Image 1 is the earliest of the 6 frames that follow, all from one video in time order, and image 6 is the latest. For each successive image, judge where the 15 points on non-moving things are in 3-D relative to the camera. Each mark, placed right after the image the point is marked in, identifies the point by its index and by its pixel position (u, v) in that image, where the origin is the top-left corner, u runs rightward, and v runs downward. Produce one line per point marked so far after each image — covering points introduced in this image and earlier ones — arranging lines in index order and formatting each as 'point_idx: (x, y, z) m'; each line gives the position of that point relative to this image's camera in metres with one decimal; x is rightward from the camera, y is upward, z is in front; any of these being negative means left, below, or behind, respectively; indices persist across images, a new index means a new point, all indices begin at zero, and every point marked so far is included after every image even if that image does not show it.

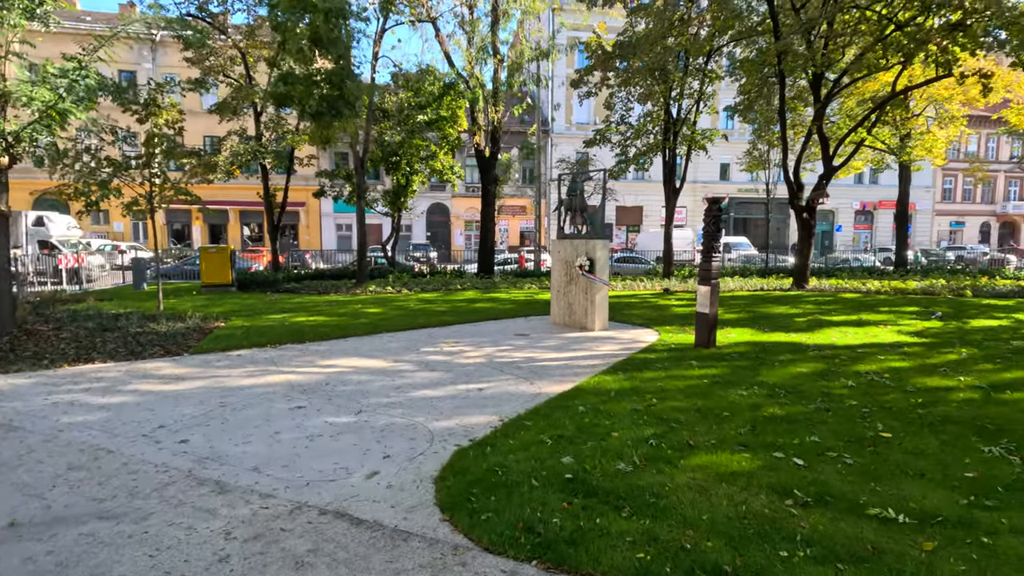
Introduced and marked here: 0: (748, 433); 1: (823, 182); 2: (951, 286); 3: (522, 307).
0: (+2.0, -1.2, +4.4) m
1: (+9.9, +3.3, +16.9) m
2: (+14.1, 0.0, +17.2) m
3: (+0.2, -0.4, +12.7) m
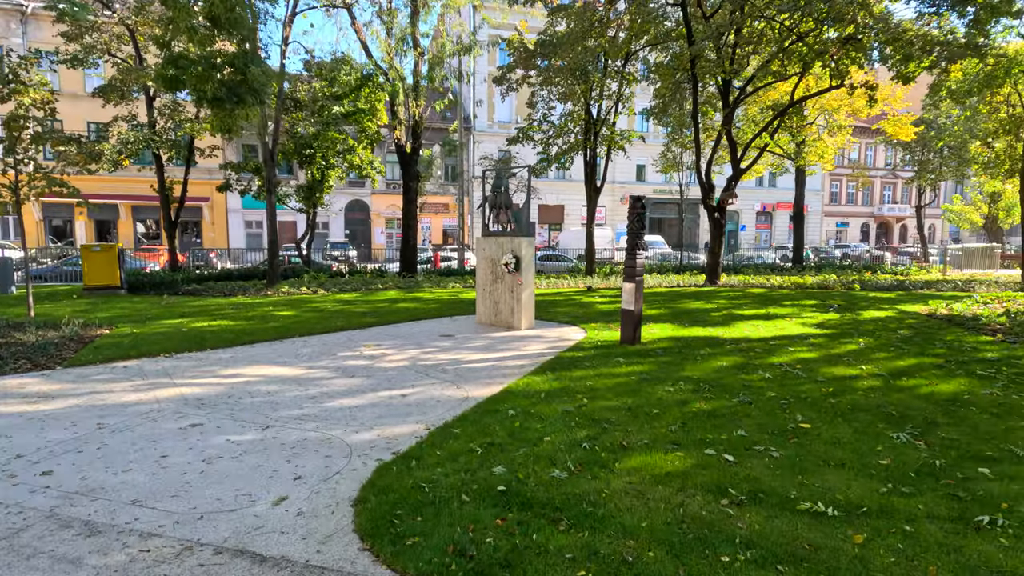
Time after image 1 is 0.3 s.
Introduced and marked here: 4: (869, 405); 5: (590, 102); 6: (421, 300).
0: (+1.4, -1.2, +4.4) m
1: (+7.4, +3.5, +17.9) m
2: (+11.5, +0.2, +18.7) m
3: (-1.5, -0.4, +12.4) m
4: (+3.4, -1.1, +5.1) m
5: (+2.8, +6.8, +19.4) m
6: (-2.3, -0.3, +13.7) m
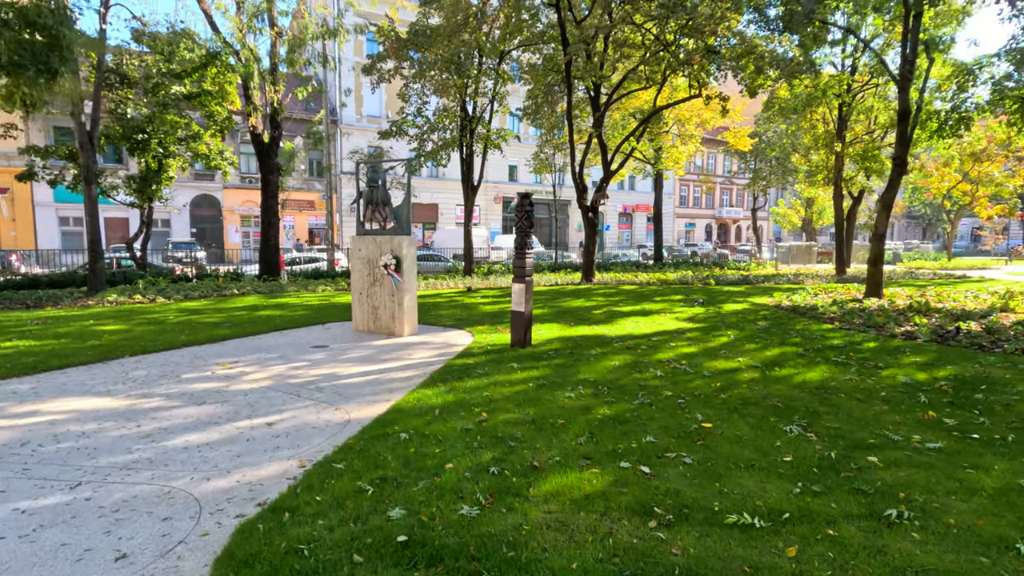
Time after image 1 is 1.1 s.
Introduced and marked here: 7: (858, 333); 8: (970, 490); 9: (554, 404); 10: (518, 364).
0: (+0.6, -1.2, +4.1) m
1: (+3.2, +3.6, +18.6) m
2: (+7.1, +0.4, +20.4) m
3: (-4.1, -0.5, +11.2) m
4: (+2.4, -1.1, +5.2) m
5: (-1.7, +6.8, +19.0) m
6: (-5.2, -0.4, +12.3) m
7: (+5.7, -0.7, +8.8) m
8: (+2.8, -1.2, +3.3) m
9: (+0.4, -1.1, +5.1) m
10: (+0.1, -0.9, +6.6) m
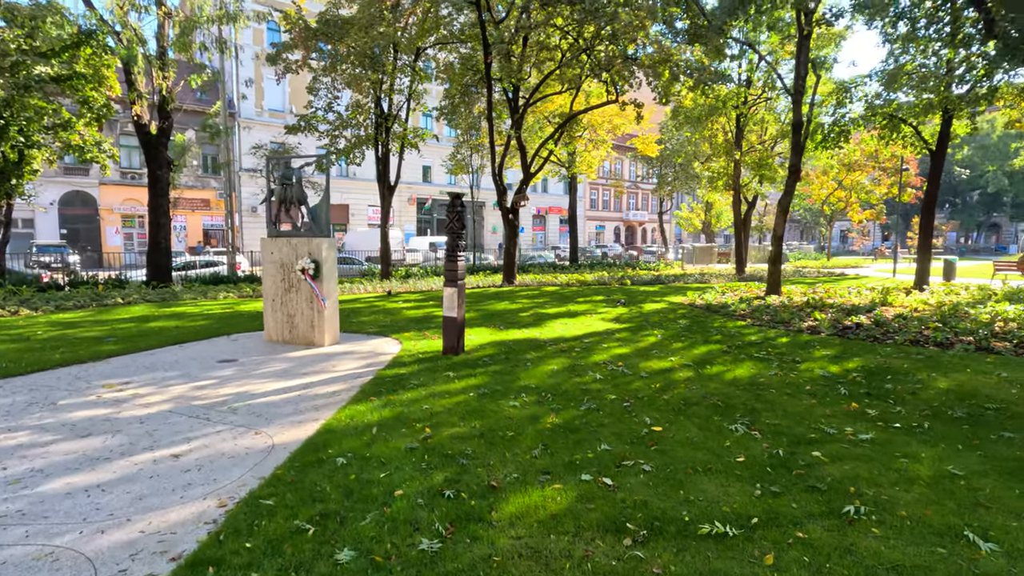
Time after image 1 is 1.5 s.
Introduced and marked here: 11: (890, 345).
0: (+0.2, -1.2, +3.9) m
1: (+0.4, +3.5, +18.6) m
2: (+4.0, +0.4, +21.1) m
3: (-5.5, -0.7, +10.1) m
4: (+1.8, -1.1, +5.3) m
5: (-4.5, +6.6, +18.3) m
6: (-6.8, -0.6, +11.1) m
7: (+4.5, -0.7, +9.4) m
8: (+2.6, -1.2, +3.4) m
9: (-0.1, -1.1, +4.8) m
10: (-0.7, -1.0, +6.3) m
11: (+5.5, -0.8, +7.7) m
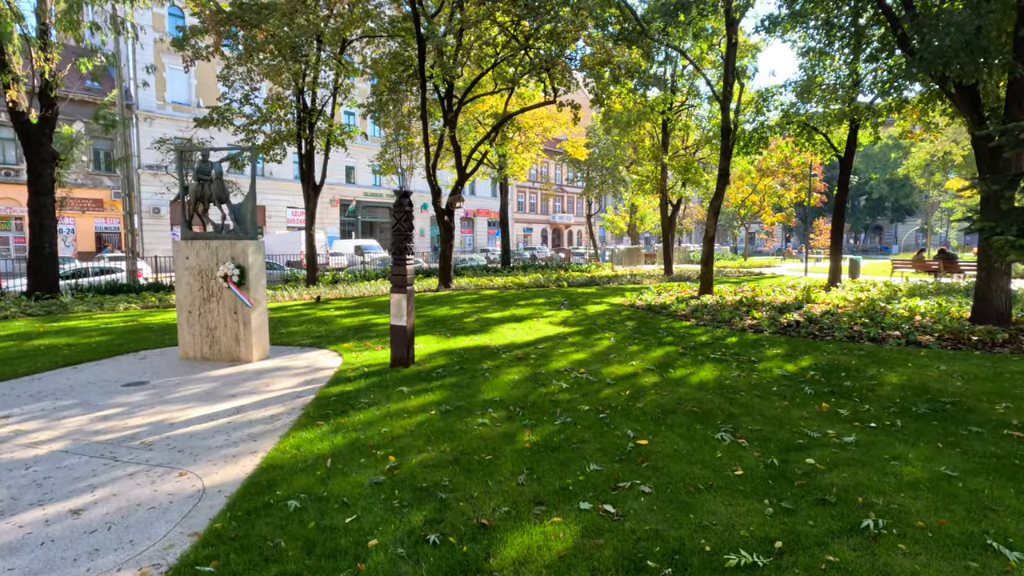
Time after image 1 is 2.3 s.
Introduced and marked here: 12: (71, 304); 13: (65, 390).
0: (+0.1, -1.3, +3.5) m
1: (-1.8, +3.4, +18.1) m
2: (+1.5, +0.3, +21.0) m
3: (-6.5, -0.8, +8.9) m
4: (+1.5, -1.1, +5.1) m
5: (-6.7, +6.4, +17.1) m
6: (-7.9, -0.8, +9.6) m
7: (+3.6, -0.7, +9.5) m
8: (+2.5, -1.2, +3.4) m
9: (-0.3, -1.2, +4.3) m
10: (-1.1, -1.1, +5.7) m
11: (+4.8, -0.8, +8.0) m
12: (-11.0, -0.4, +13.3) m
13: (-4.9, -1.1, +5.9) m
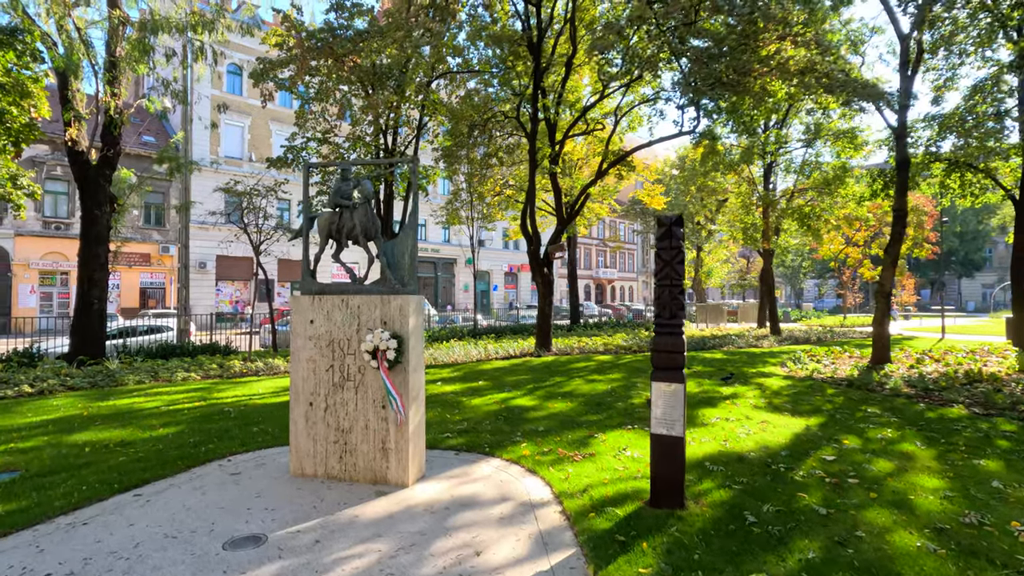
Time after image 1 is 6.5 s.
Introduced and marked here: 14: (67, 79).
0: (+2.6, -1.6, +0.7) m
1: (+1.3, +1.5, +15.8) m
2: (+4.7, -1.8, +18.2) m
3: (-3.8, -1.7, +6.4) m
4: (+4.0, -1.6, +2.3) m
5: (-3.6, +4.6, +15.3) m
6: (-5.1, -1.7, +7.2) m
7: (+6.3, -1.6, +6.6) m
8: (+4.9, -1.5, +0.5) m
9: (+2.1, -1.6, +1.6) m
10: (+1.4, -1.6, +3.0) m
11: (+7.4, -1.6, +5.0) m
12: (-8.1, -1.7, +11.0) m
13: (-2.4, -1.7, +3.3) m
14: (-10.1, +4.8, +12.1) m
